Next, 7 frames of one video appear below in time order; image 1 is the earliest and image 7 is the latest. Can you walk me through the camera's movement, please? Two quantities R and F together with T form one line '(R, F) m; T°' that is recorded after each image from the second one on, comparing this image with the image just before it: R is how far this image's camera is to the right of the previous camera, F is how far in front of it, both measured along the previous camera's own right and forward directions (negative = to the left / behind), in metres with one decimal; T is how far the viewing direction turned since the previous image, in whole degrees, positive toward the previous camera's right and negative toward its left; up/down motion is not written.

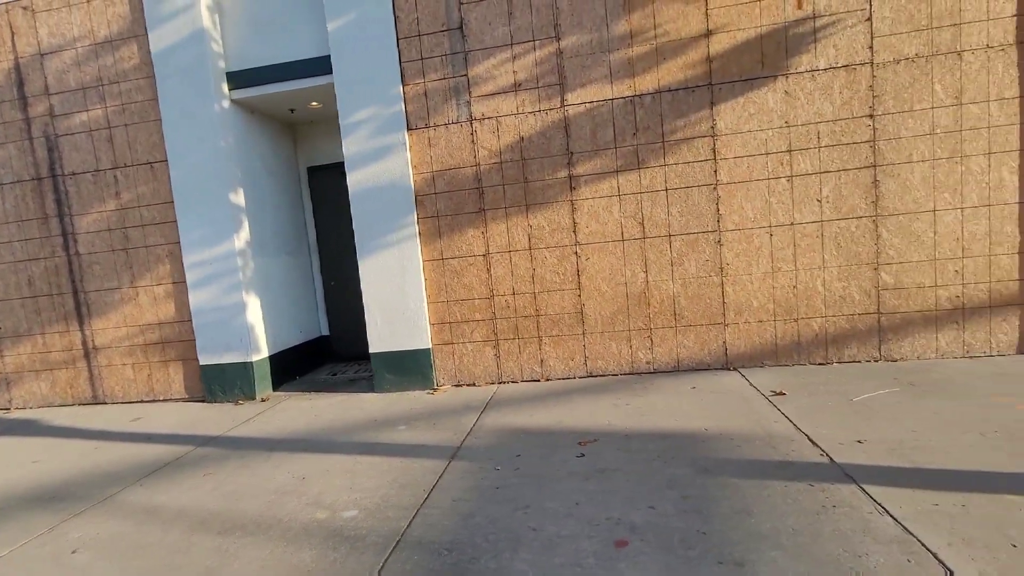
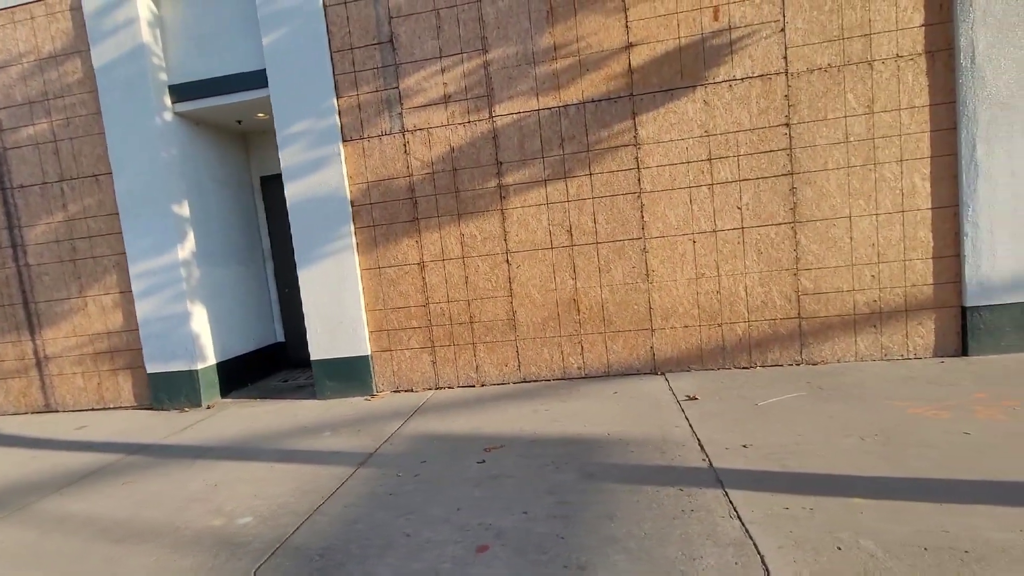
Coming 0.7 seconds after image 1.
(+0.8, -0.1) m; 0°
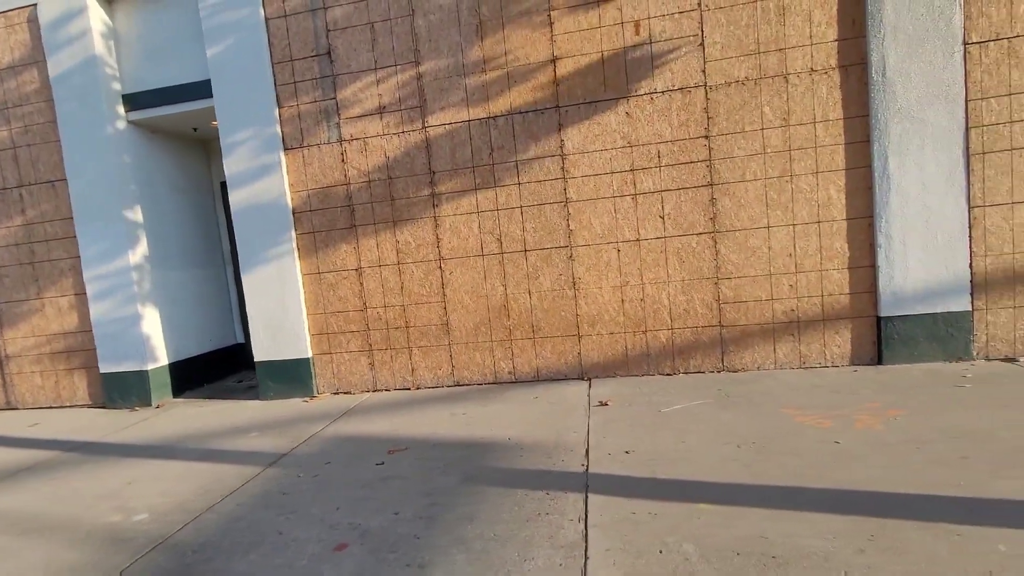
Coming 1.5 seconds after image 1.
(+0.9, -0.1) m; -1°
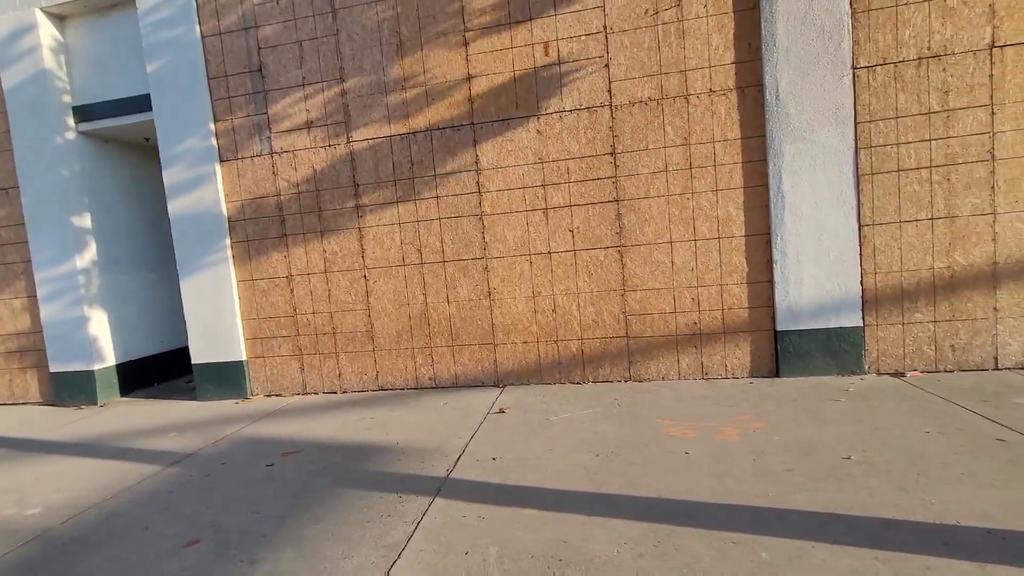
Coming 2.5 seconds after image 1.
(+1.0, -0.2) m; -1°
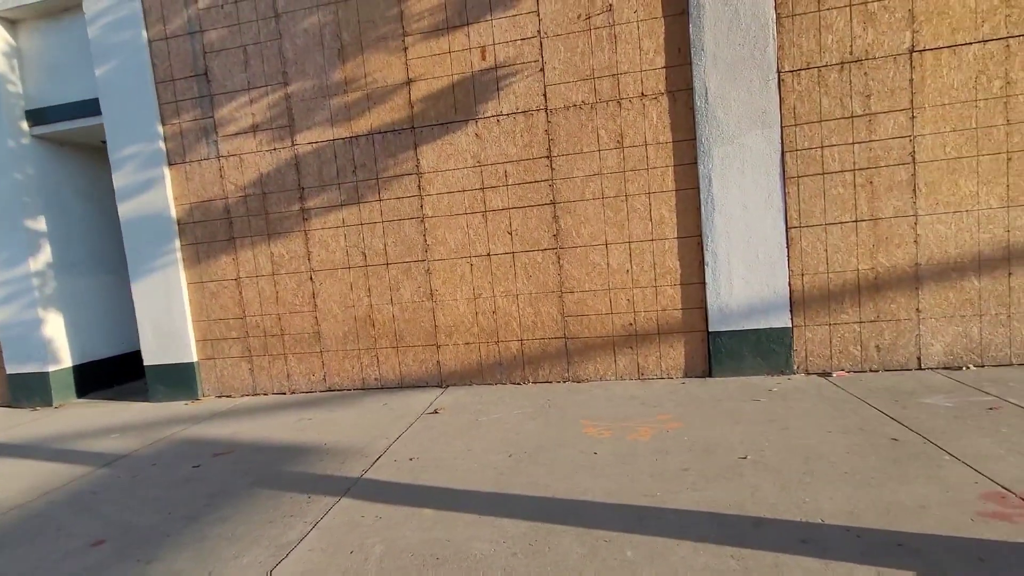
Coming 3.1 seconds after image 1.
(+0.6, -0.1) m; 0°
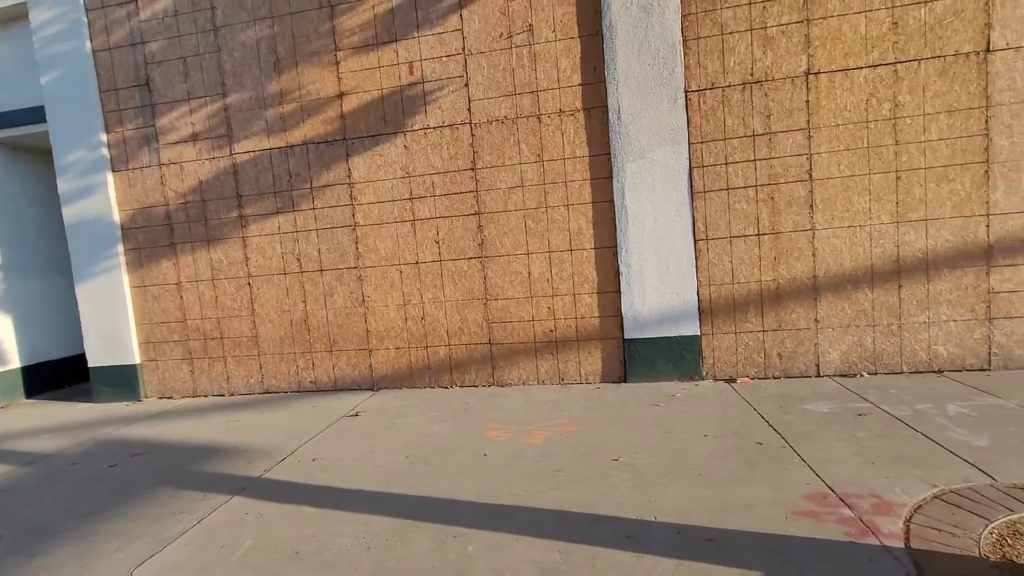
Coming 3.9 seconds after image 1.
(+0.8, -0.2) m; +1°
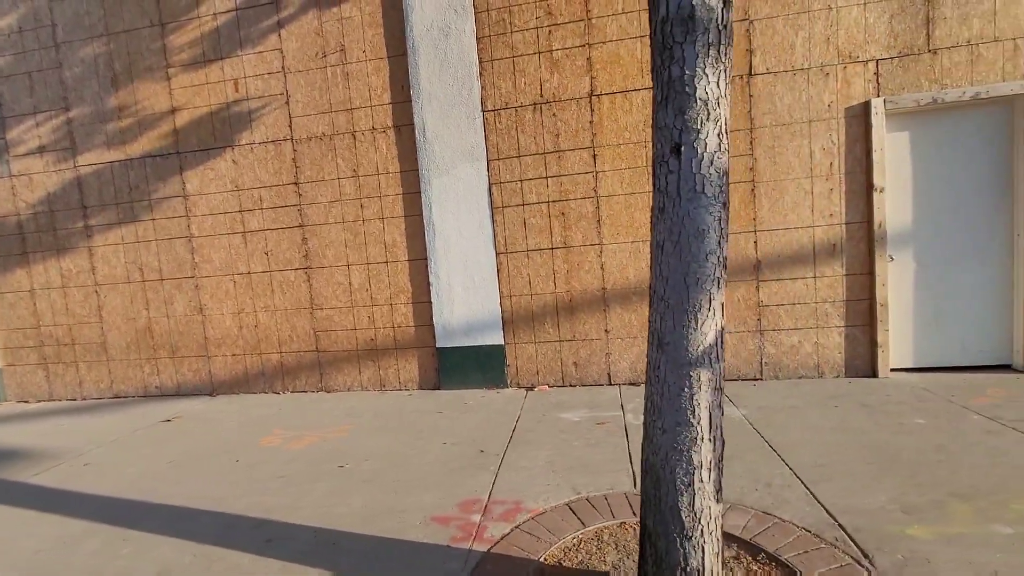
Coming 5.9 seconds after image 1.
(+2.0, -0.2) m; 0°
